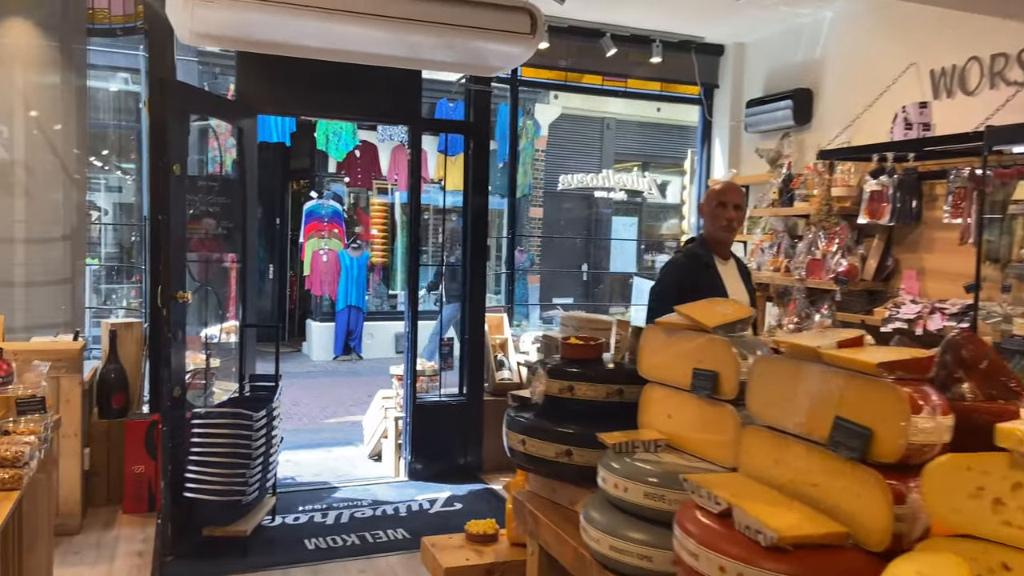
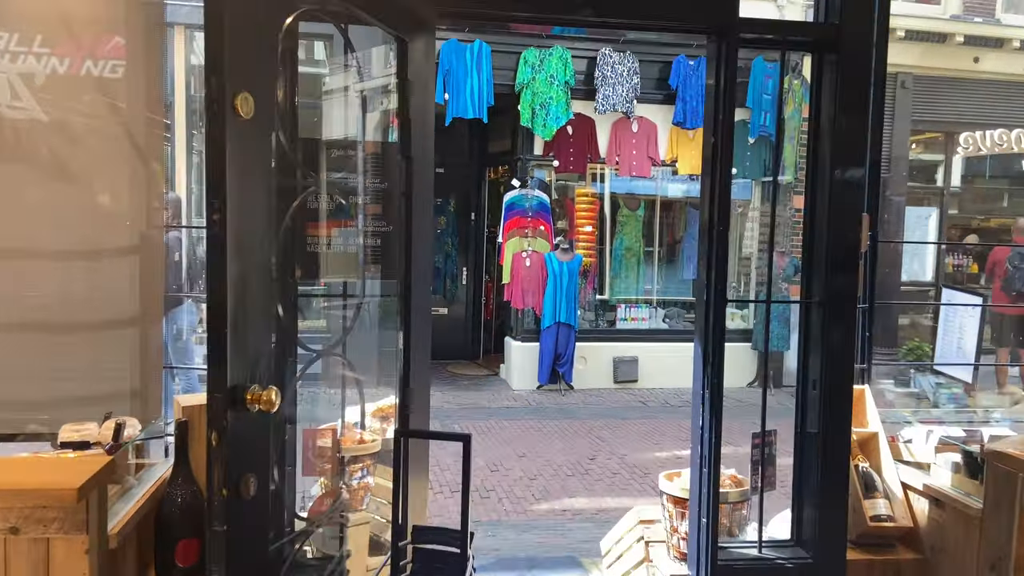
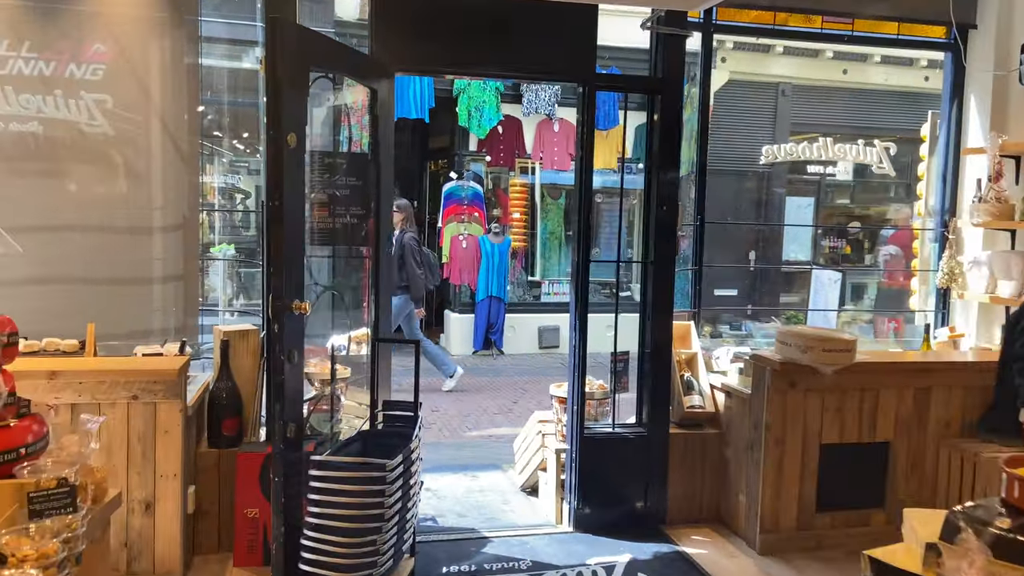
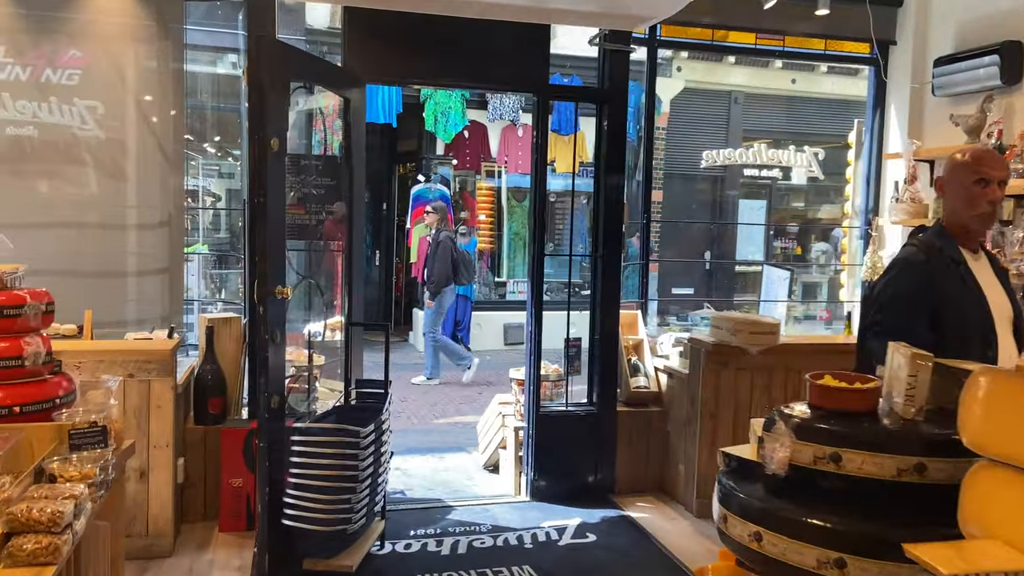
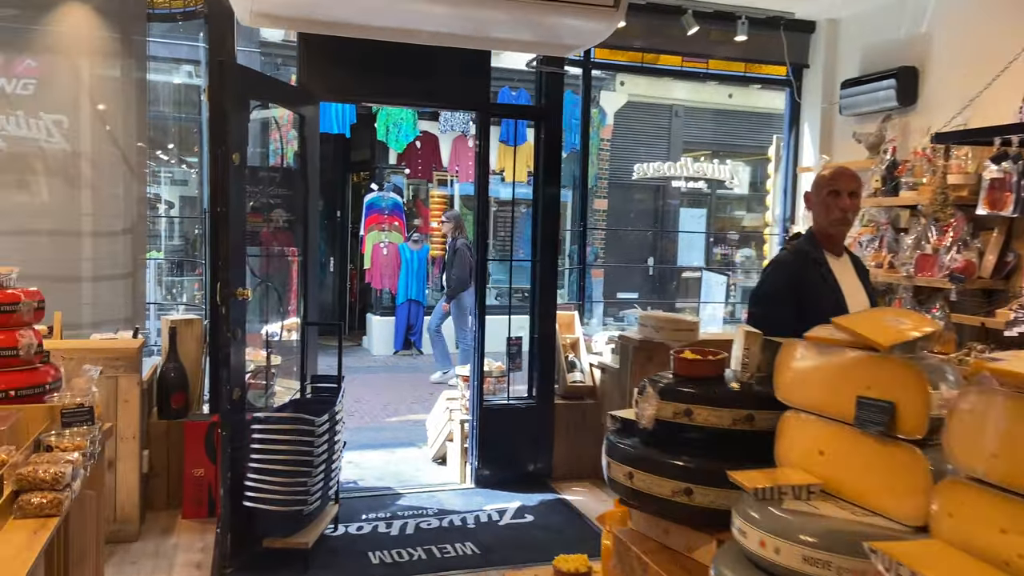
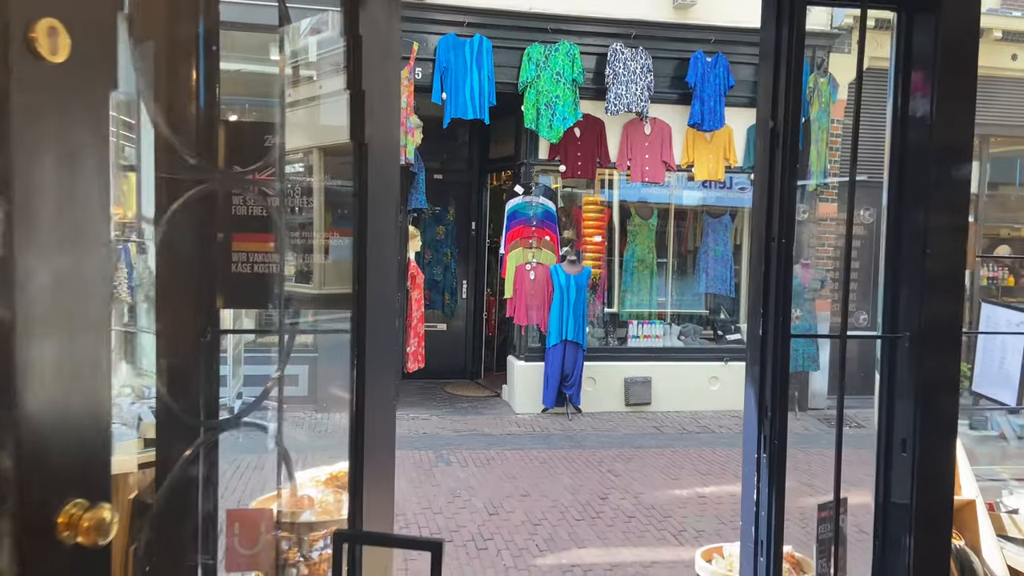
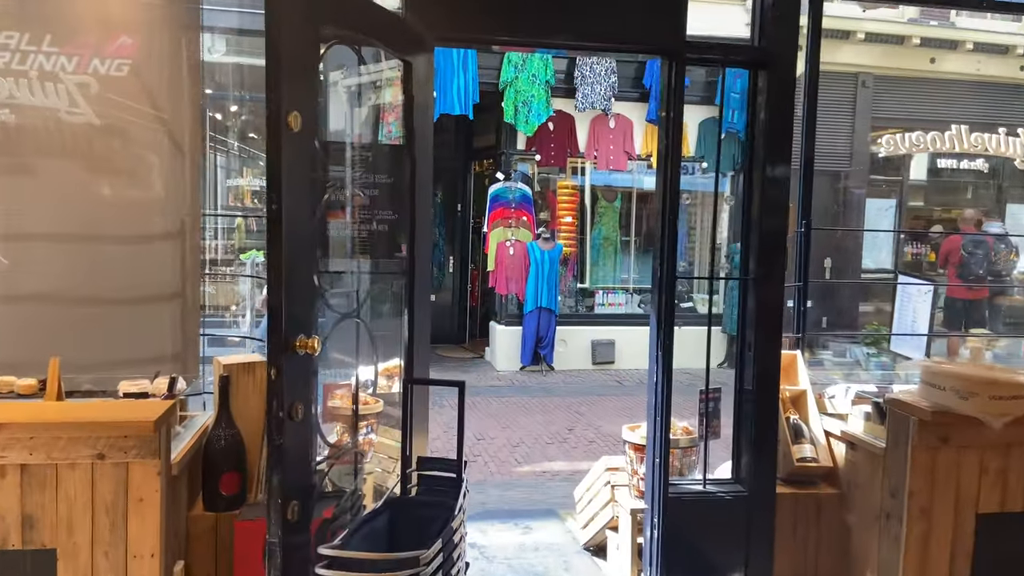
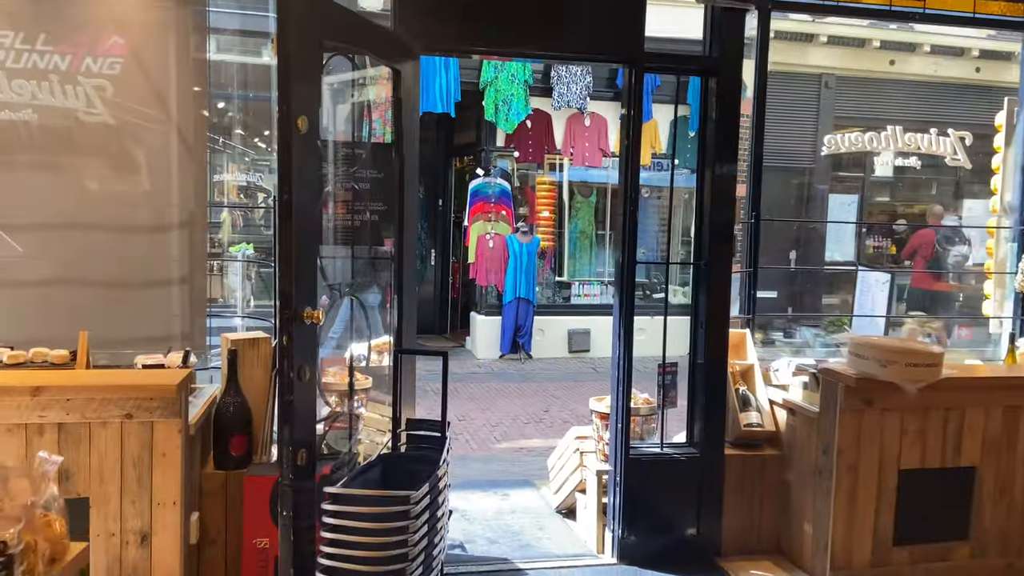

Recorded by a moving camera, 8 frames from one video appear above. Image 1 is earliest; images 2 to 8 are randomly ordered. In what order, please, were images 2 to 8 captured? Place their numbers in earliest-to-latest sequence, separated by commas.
5, 4, 3, 8, 7, 2, 6
